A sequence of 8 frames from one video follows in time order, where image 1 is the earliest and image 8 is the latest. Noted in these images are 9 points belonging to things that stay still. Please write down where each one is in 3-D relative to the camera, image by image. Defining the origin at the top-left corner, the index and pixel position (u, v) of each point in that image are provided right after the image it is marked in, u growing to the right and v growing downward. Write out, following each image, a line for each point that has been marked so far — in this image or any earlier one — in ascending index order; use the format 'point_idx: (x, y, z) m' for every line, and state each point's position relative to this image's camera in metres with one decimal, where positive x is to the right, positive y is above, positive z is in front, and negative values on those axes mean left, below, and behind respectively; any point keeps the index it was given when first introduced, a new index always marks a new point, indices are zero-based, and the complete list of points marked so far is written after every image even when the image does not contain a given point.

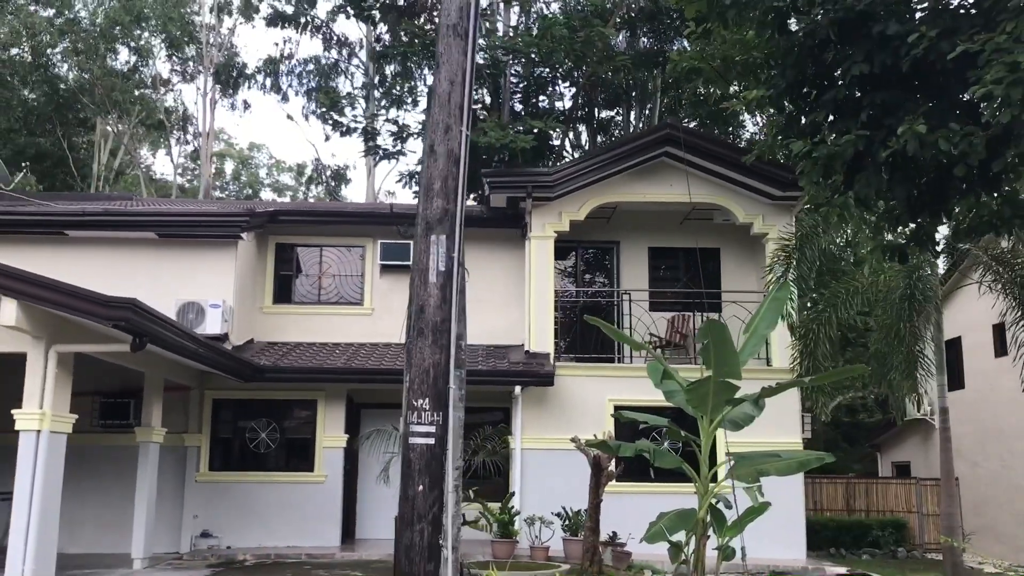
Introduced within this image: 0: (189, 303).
0: (-4.5, -0.2, +13.4) m
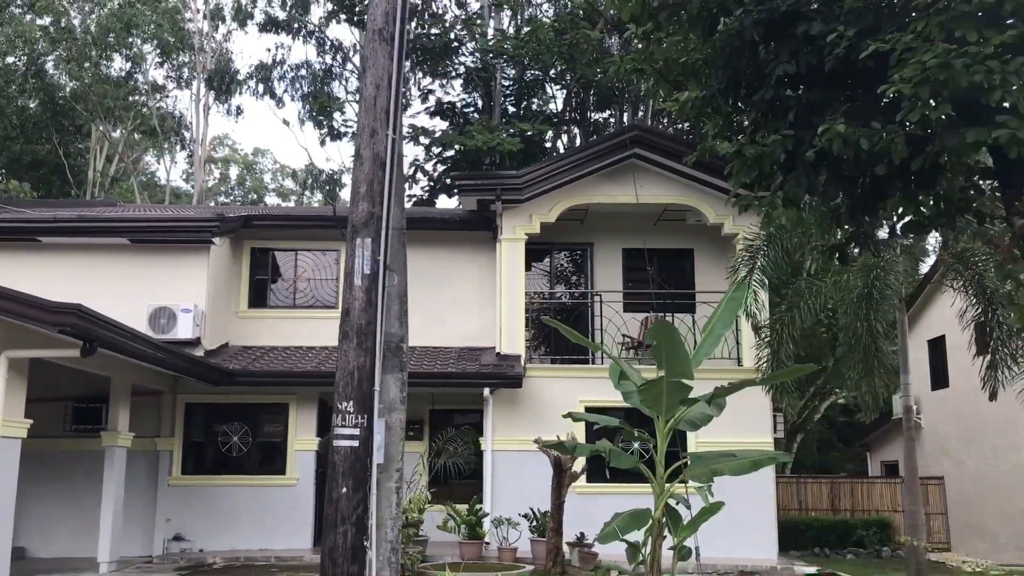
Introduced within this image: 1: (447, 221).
0: (-4.9, -0.3, +13.5) m
1: (-1.0, +1.1, +15.1) m
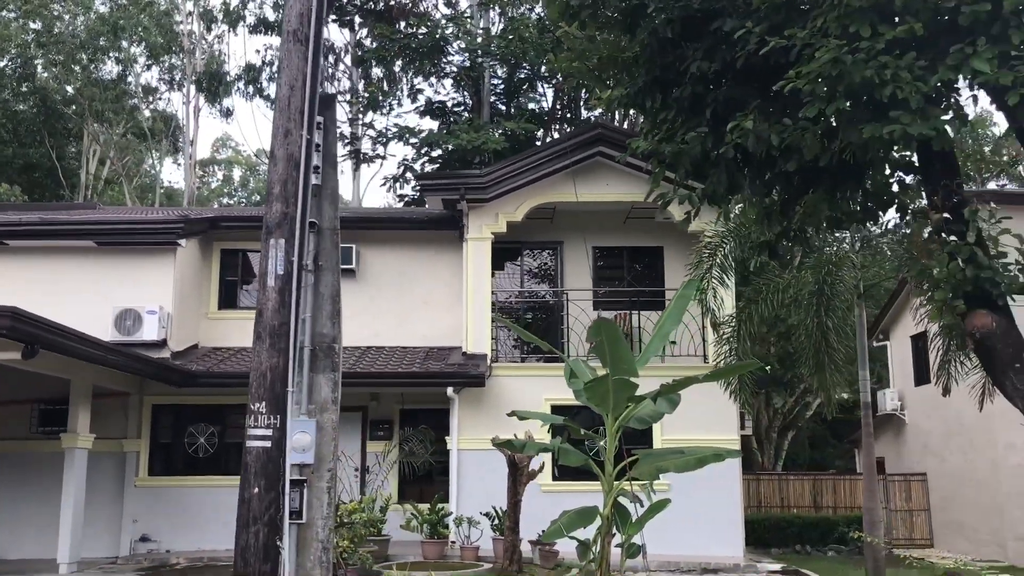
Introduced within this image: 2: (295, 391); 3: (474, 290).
0: (-5.5, -0.3, +13.5) m
1: (-1.5, +1.1, +15.1) m
2: (-1.7, -0.8, +7.6) m
3: (-0.6, 0.0, +14.2) m
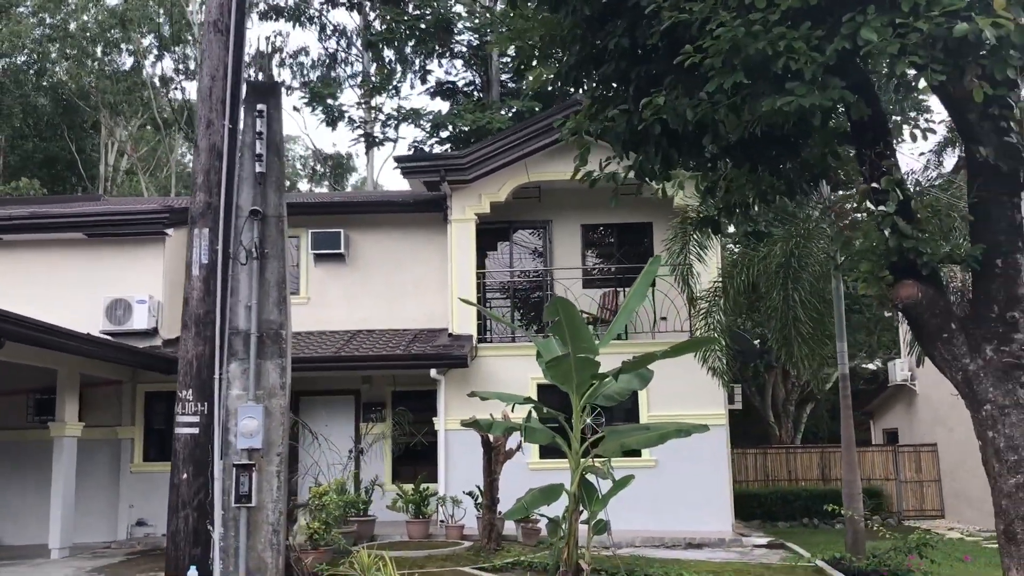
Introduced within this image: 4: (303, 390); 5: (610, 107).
0: (-5.7, -0.2, +13.8) m
1: (-1.8, +1.4, +15.2) m
2: (-2.2, -0.7, +7.7) m
3: (-0.8, +0.3, +14.2) m
4: (-3.3, -1.6, +15.0) m
5: (+0.8, +1.4, +7.2) m
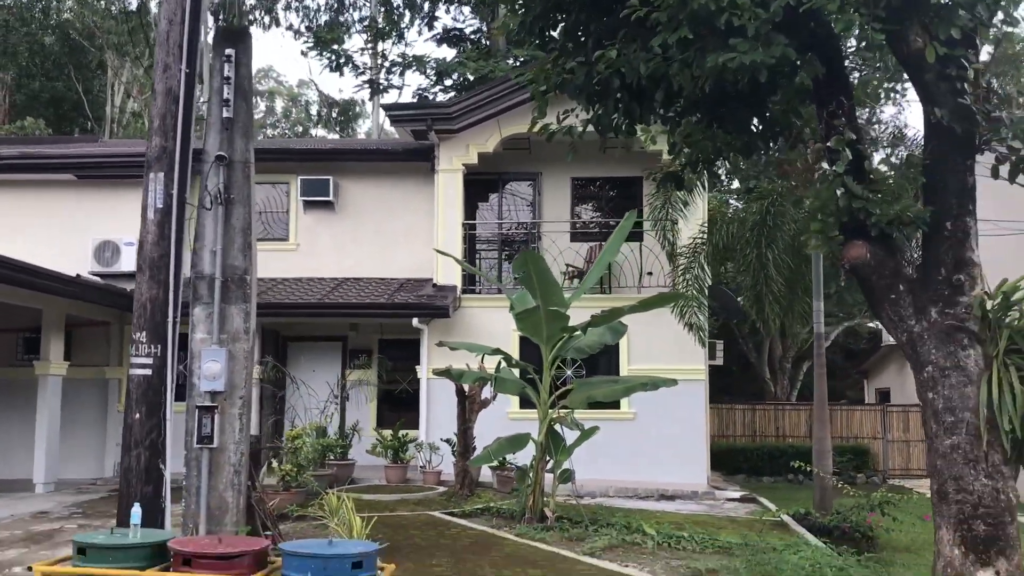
0: (-5.9, +0.7, +13.9) m
1: (-1.9, +2.2, +15.2) m
2: (-2.5, -0.3, +7.8) m
3: (-1.0, +1.0, +14.2) m
4: (-3.5, -0.8, +15.2) m
5: (+0.5, +1.7, +7.2) m
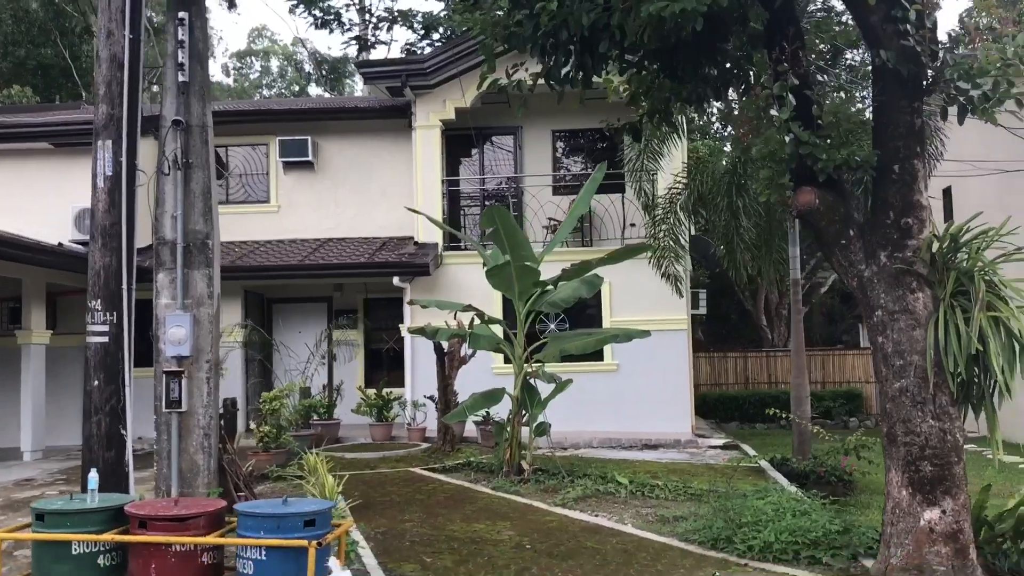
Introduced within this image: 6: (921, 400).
0: (-6.2, +1.1, +13.9) m
1: (-2.3, +2.8, +15.1) m
2: (-2.8, 0.0, +7.9) m
3: (-1.3, +1.6, +14.2) m
4: (-3.8, -0.2, +15.2) m
5: (+0.1, +2.1, +7.1) m
6: (+2.5, -0.7, +5.8) m
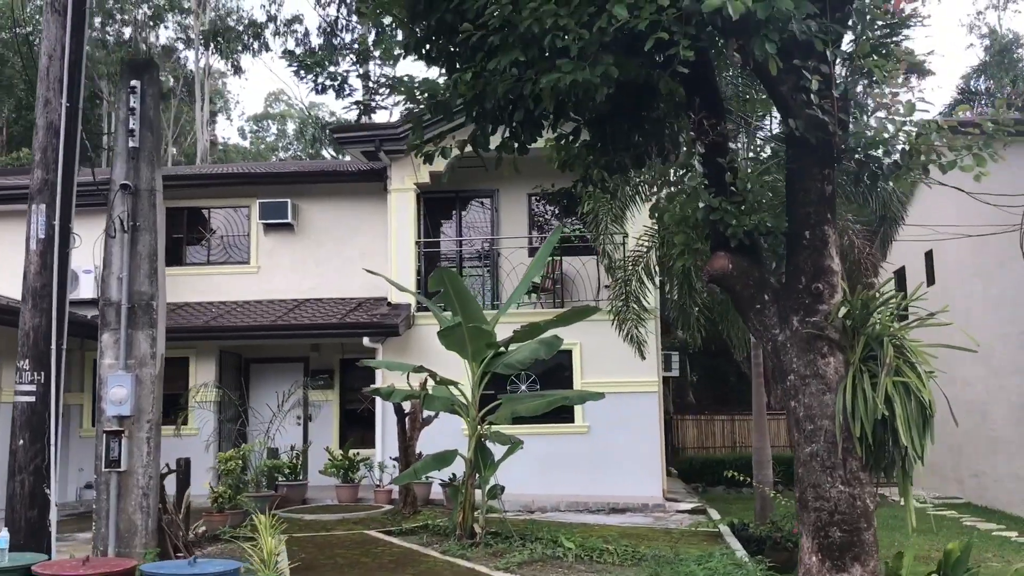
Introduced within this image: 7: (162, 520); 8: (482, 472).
0: (-6.6, +0.3, +14.1) m
1: (-2.7, +1.8, +15.3) m
2: (-3.3, -0.5, +8.0) m
3: (-1.7, +0.7, +14.4) m
4: (-4.2, -1.1, +15.4) m
5: (-0.4, +1.6, +7.3) m
6: (+1.9, -1.1, +5.8) m
7: (-3.0, -2.0, +8.2) m
8: (-0.3, -1.9, +9.8) m
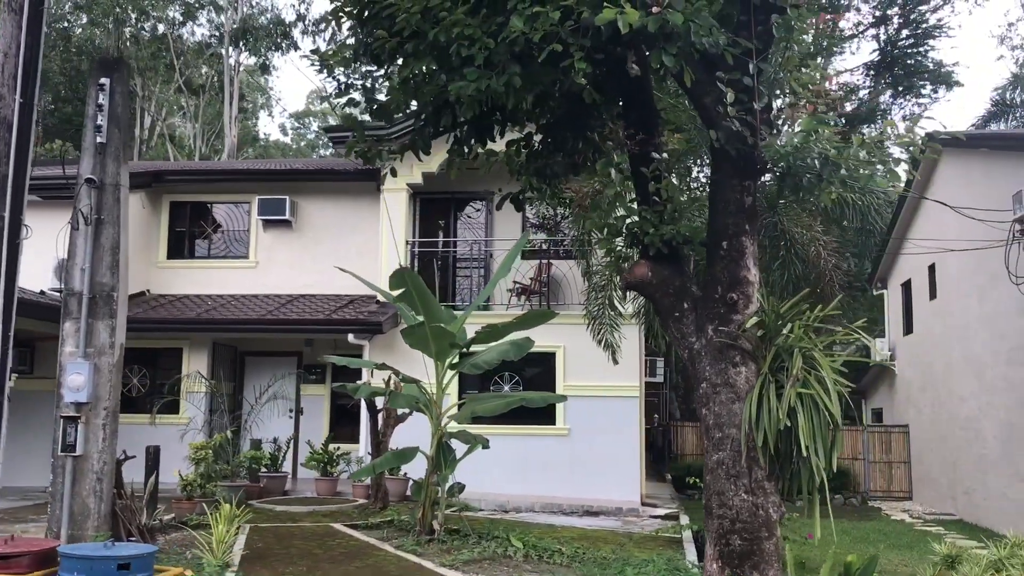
0: (-6.8, +0.4, +14.5) m
1: (-2.7, +1.9, +15.6) m
2: (-3.8, -0.4, +8.3) m
3: (-1.9, +0.7, +14.6) m
4: (-4.3, -1.0, +15.7) m
5: (-0.9, +1.6, +7.5) m
6: (+1.4, -1.1, +5.9) m
7: (-3.5, -1.9, +8.4) m
8: (-0.7, -1.9, +10.0) m
